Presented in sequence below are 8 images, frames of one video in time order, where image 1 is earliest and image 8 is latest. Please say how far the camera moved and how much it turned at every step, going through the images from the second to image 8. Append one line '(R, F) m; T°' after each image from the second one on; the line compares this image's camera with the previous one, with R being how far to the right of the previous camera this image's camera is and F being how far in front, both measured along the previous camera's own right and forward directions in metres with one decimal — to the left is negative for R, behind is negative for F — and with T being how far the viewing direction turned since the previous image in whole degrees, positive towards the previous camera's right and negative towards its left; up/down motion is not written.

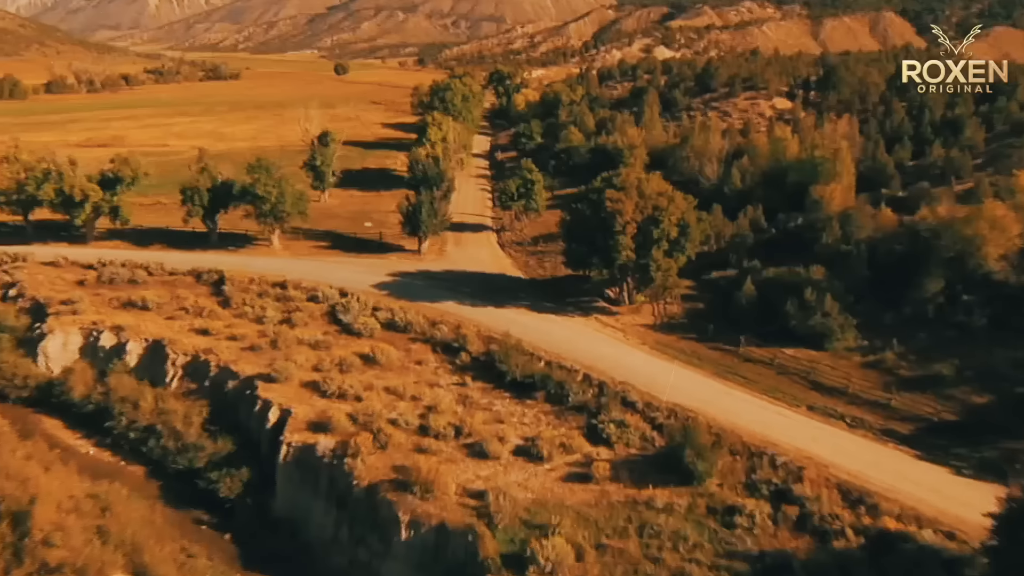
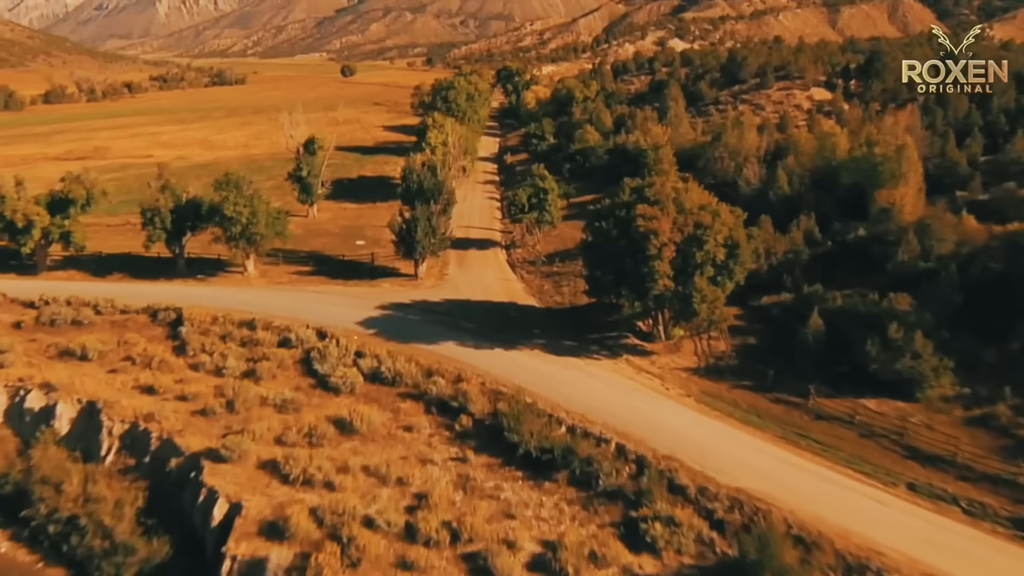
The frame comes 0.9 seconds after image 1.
(+0.2, +8.7) m; -1°
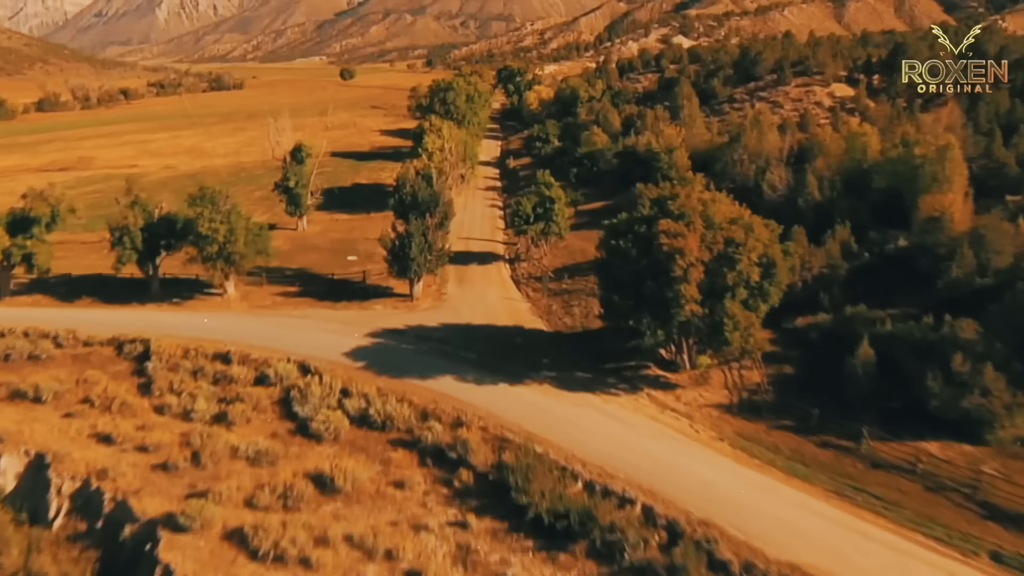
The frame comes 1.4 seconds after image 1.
(0.0, +4.8) m; 0°
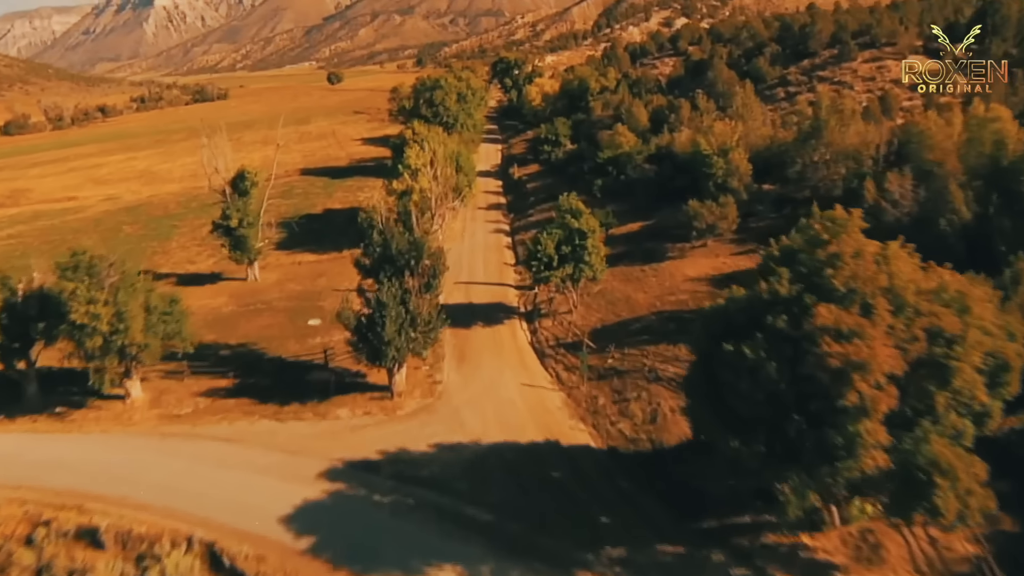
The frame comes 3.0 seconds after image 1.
(-0.7, +15.1) m; 0°
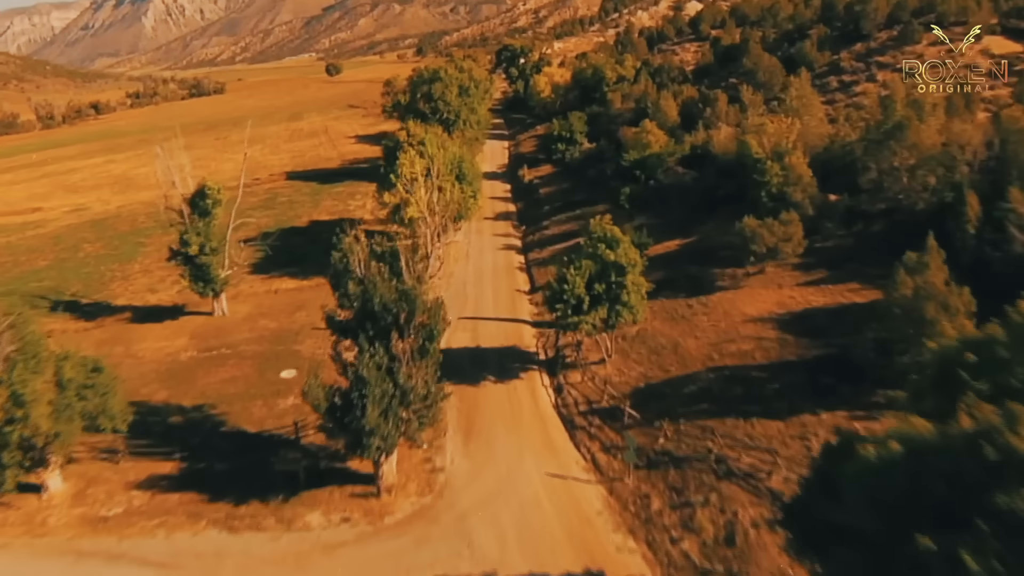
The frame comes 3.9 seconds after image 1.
(-0.5, +8.0) m; 0°
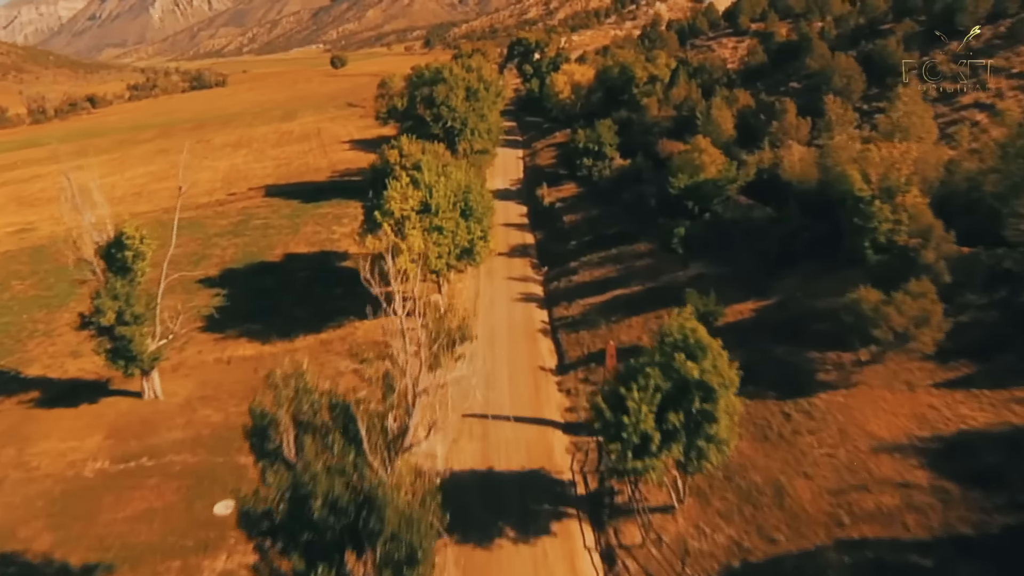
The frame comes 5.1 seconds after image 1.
(-0.6, +10.3) m; -1°
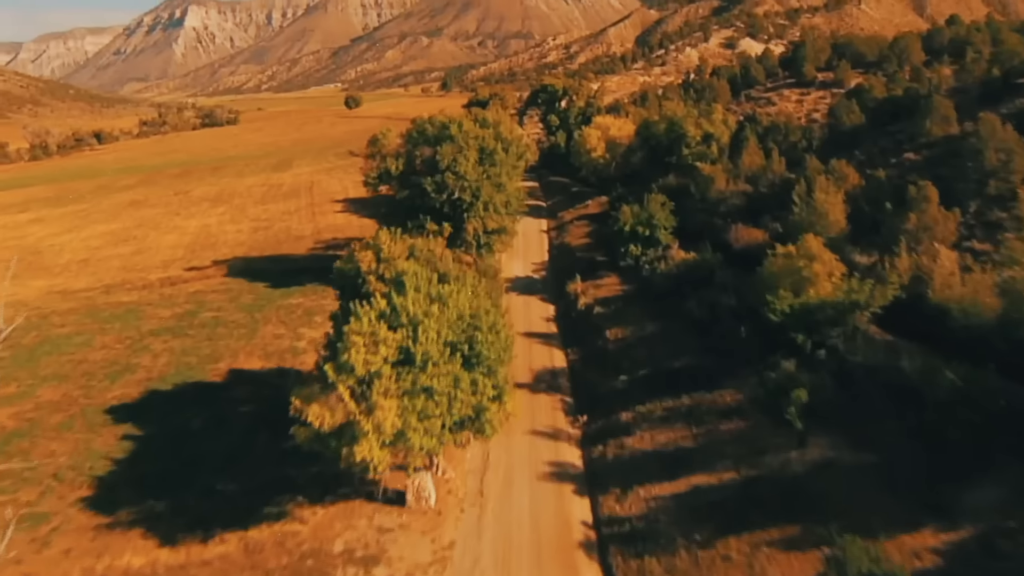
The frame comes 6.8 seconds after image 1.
(-0.5, +12.5) m; -1°
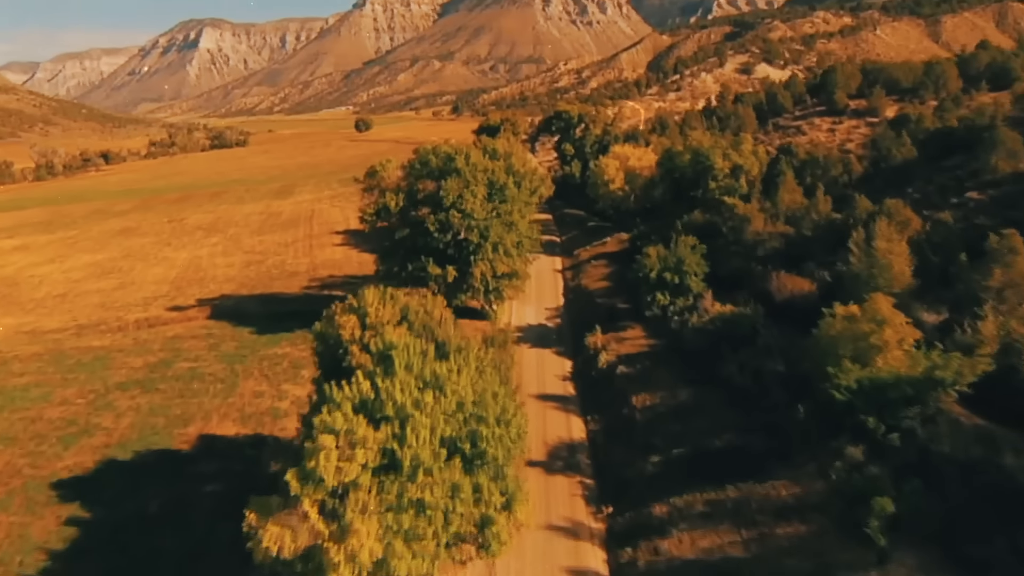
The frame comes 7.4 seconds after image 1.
(-0.1, +4.5) m; -1°
